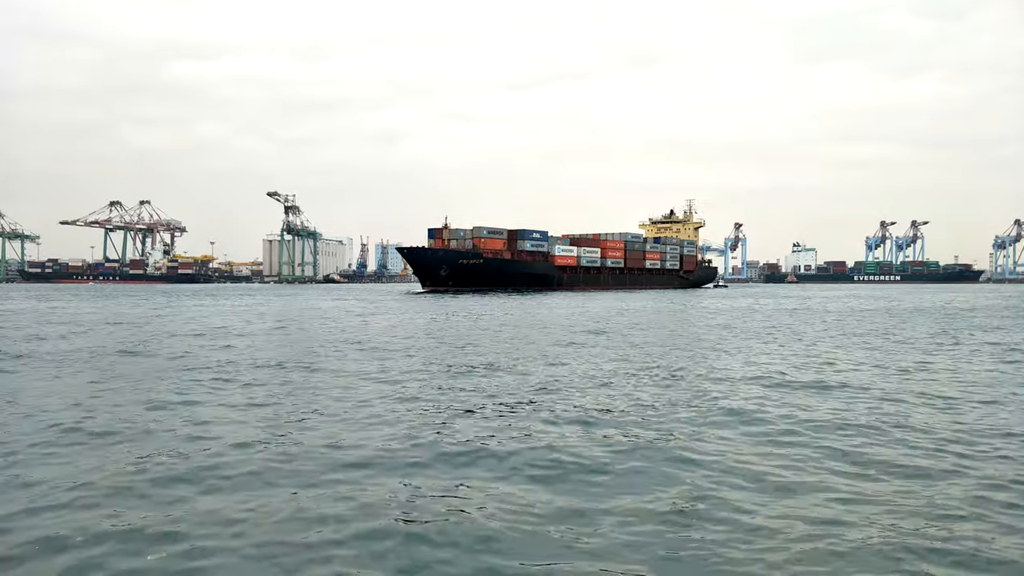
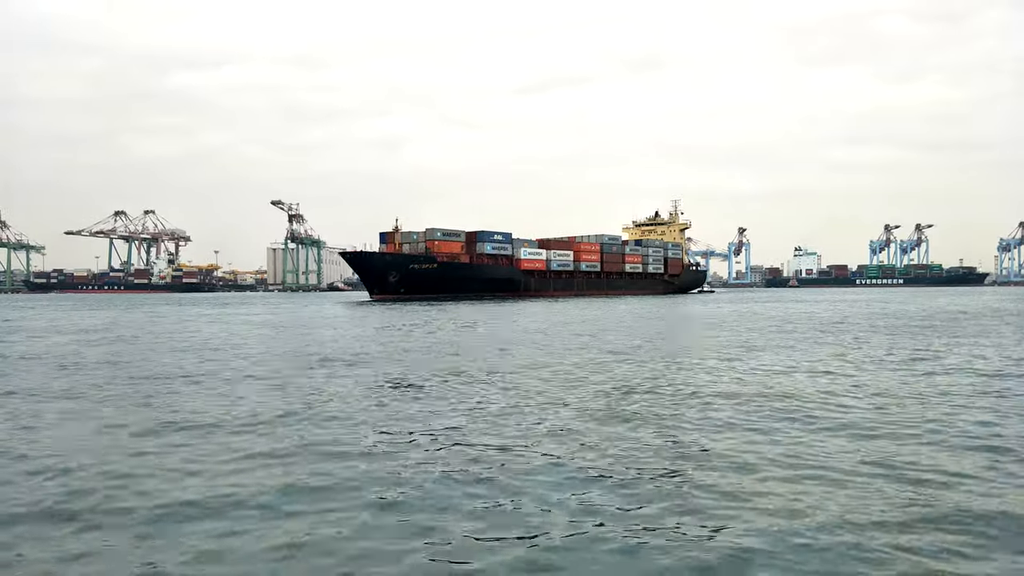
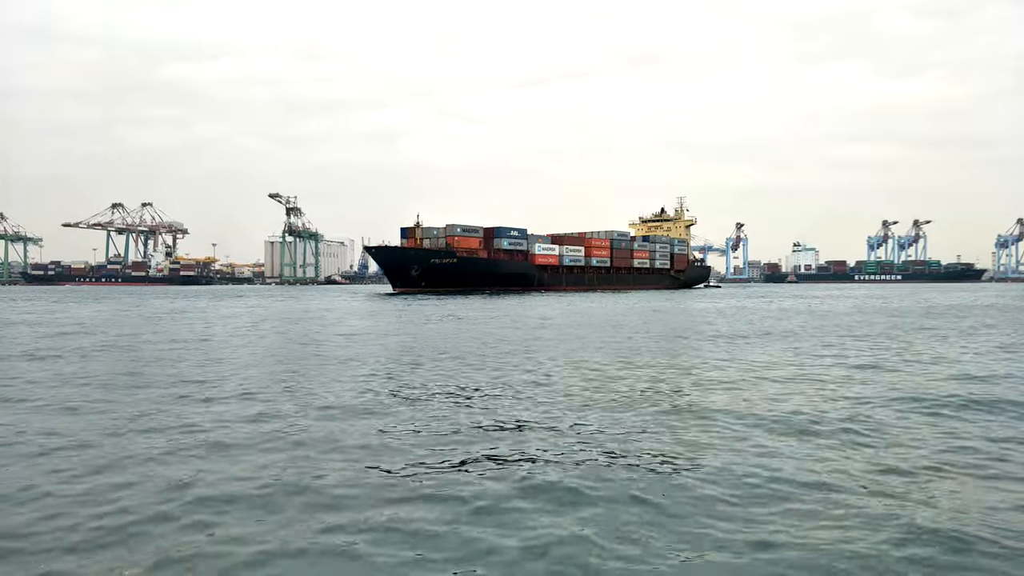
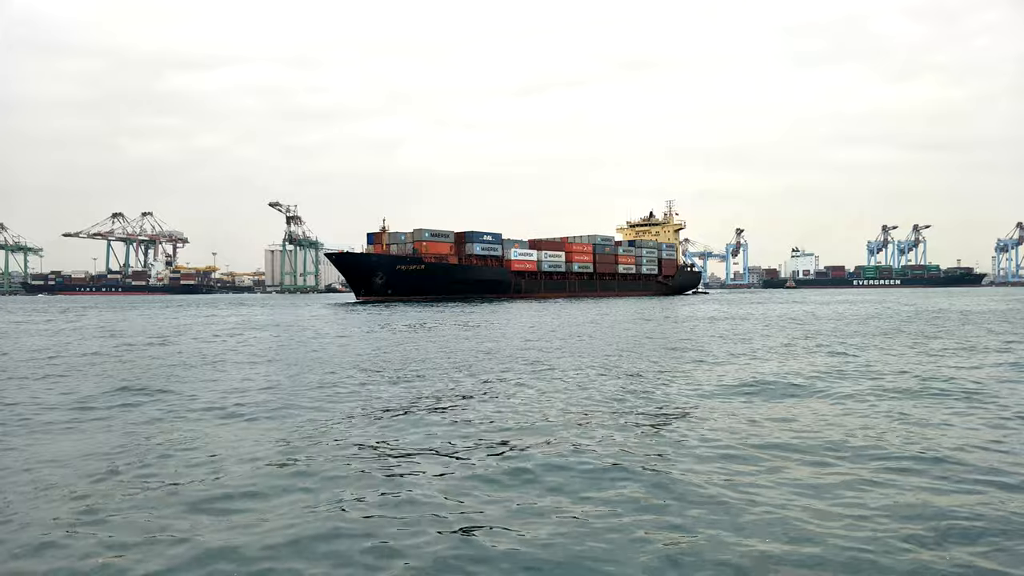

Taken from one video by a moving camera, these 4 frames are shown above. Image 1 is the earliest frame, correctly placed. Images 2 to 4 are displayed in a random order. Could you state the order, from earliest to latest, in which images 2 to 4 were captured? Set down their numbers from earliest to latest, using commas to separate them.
3, 2, 4
